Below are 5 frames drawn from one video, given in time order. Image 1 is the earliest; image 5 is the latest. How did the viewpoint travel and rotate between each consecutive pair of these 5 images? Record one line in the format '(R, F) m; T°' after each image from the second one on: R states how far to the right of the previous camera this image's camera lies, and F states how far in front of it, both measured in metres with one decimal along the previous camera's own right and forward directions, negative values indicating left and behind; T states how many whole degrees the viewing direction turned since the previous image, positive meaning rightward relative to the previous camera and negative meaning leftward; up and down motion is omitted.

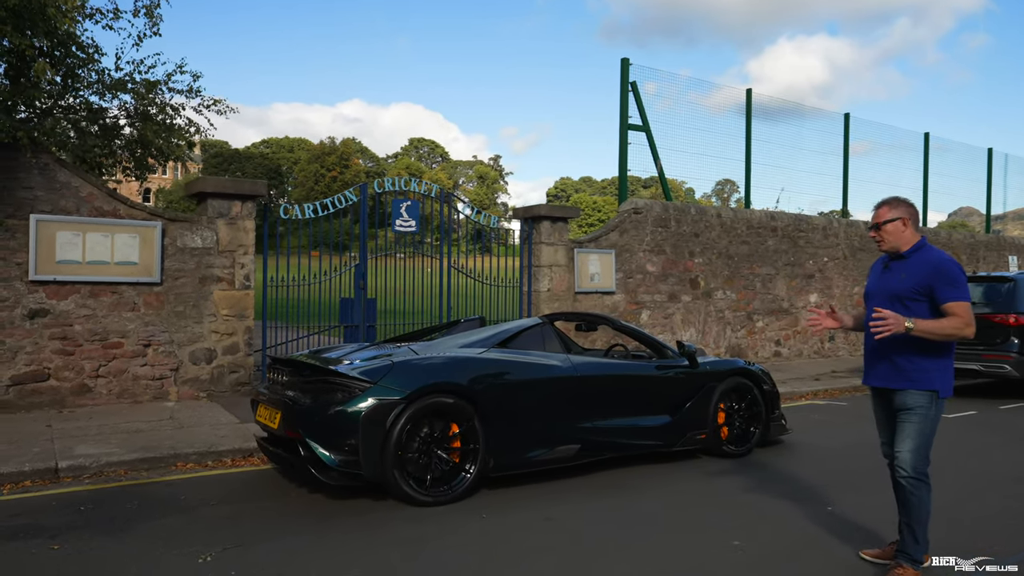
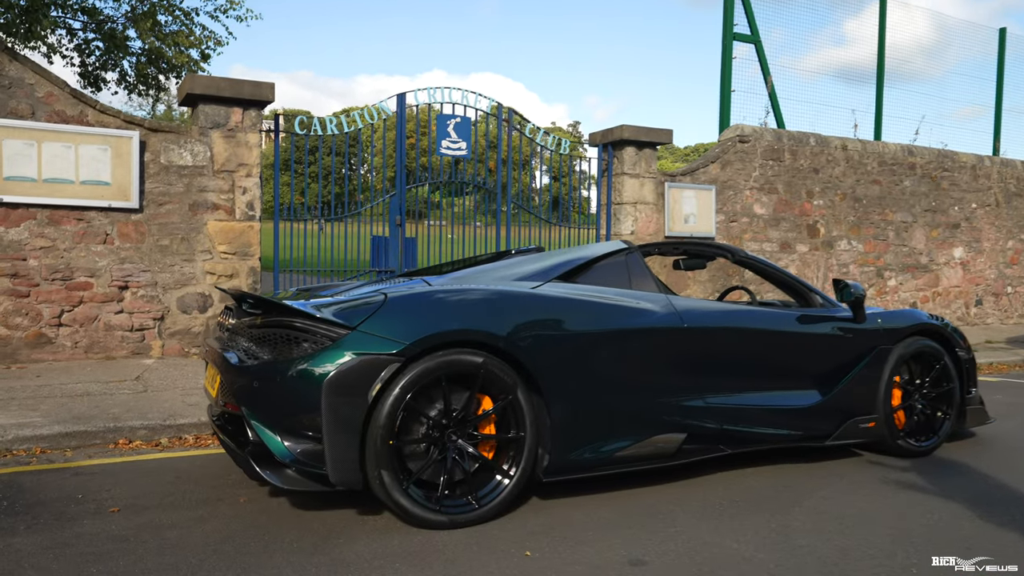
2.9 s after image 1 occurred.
(0.0, +2.2) m; -6°
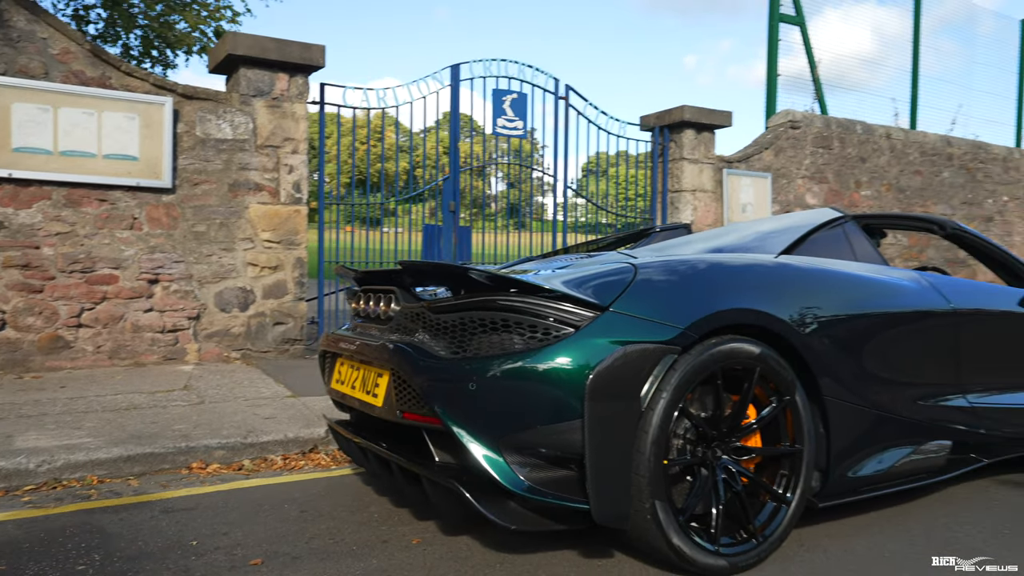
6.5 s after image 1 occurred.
(-1.1, +0.9) m; +4°
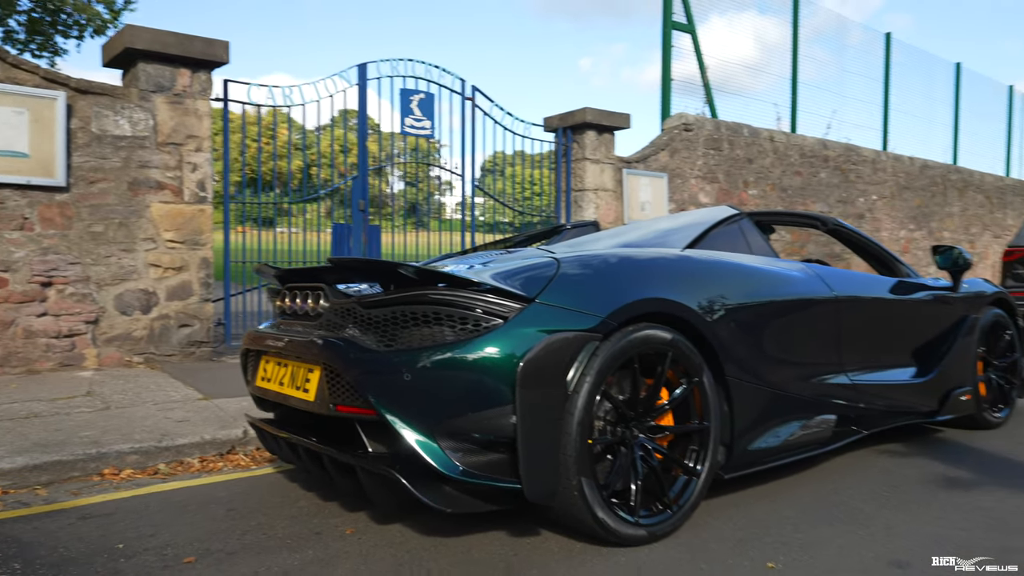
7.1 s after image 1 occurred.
(-0.1, -0.1) m; +7°
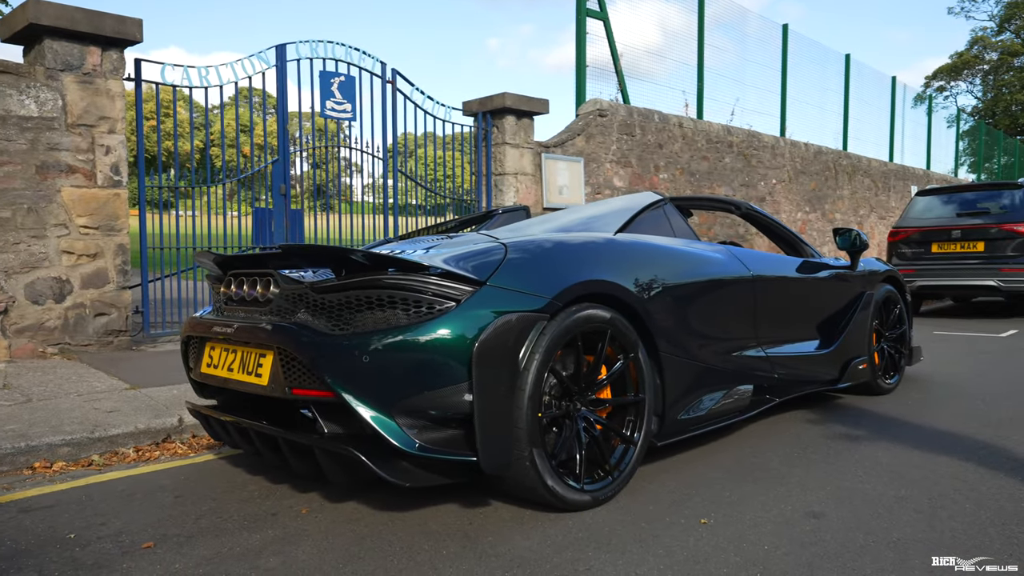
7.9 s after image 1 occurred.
(-0.2, -0.1) m; +7°
